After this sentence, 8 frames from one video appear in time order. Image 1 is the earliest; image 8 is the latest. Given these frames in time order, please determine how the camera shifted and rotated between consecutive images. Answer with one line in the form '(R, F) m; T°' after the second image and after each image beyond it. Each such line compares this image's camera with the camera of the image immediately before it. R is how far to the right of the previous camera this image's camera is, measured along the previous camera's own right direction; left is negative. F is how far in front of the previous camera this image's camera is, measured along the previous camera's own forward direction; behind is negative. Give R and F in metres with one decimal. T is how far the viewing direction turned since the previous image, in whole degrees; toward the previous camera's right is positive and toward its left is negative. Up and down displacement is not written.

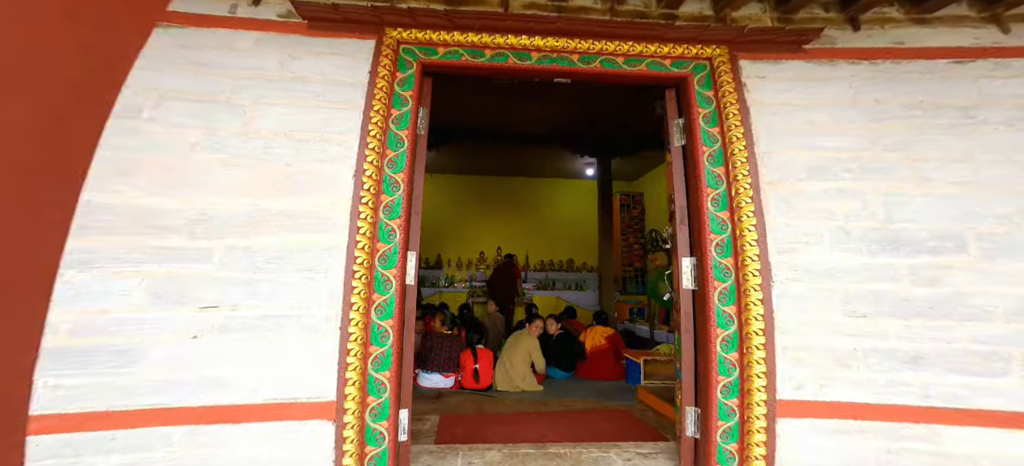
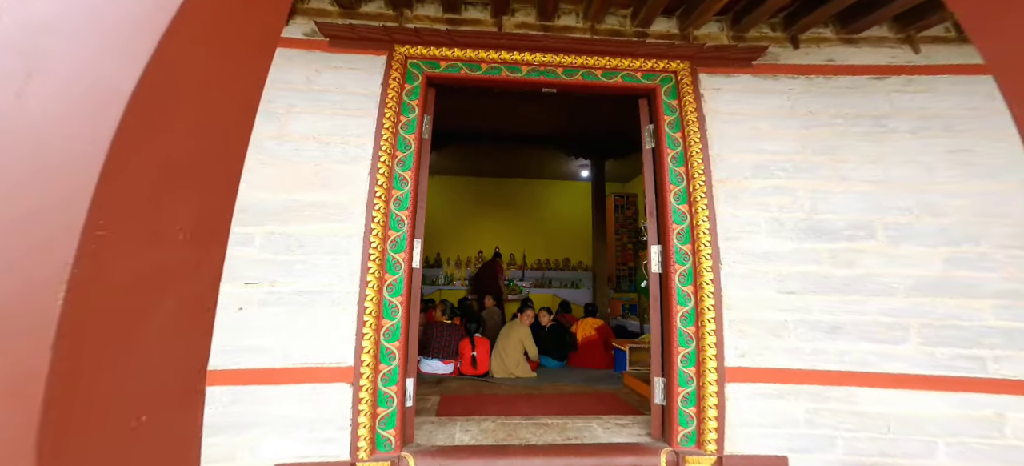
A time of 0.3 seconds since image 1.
(0.0, -0.4) m; 0°
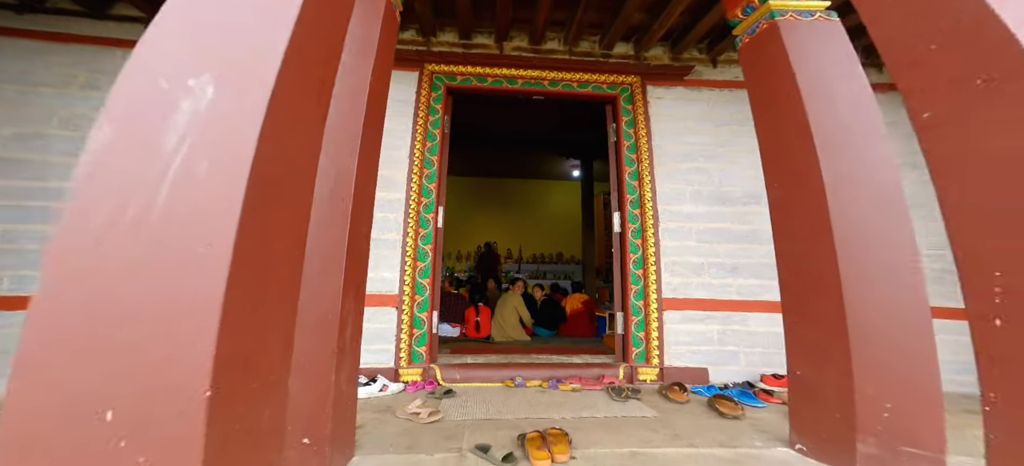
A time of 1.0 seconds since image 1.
(0.0, -1.0) m; +1°
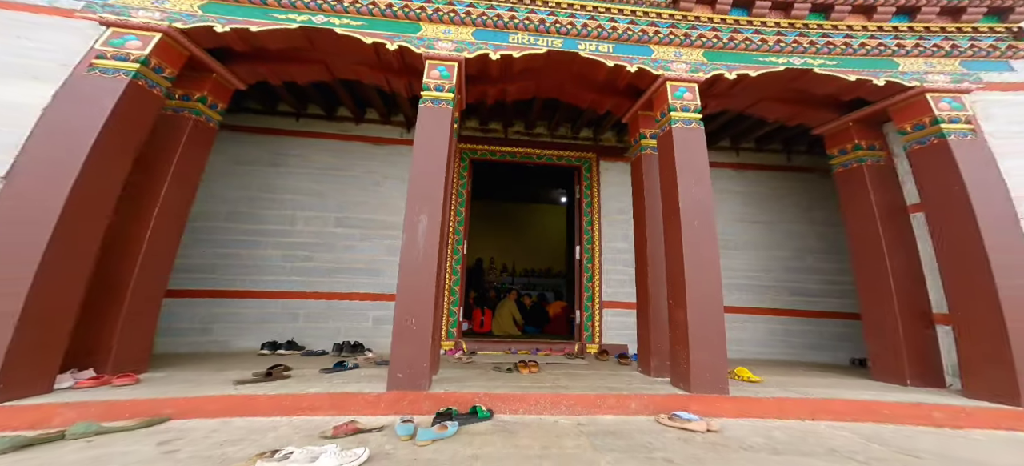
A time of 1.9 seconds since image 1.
(-0.1, -2.1) m; +1°
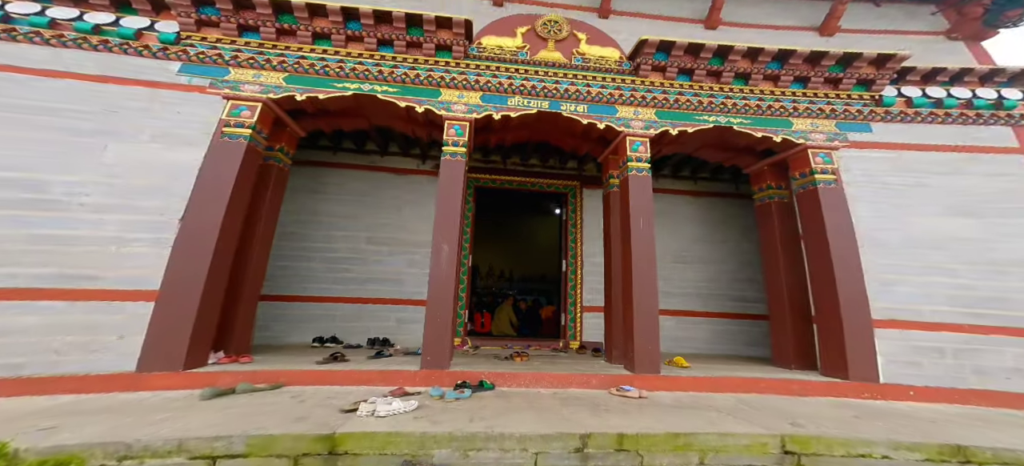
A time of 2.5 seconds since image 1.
(0.0, -1.2) m; +1°
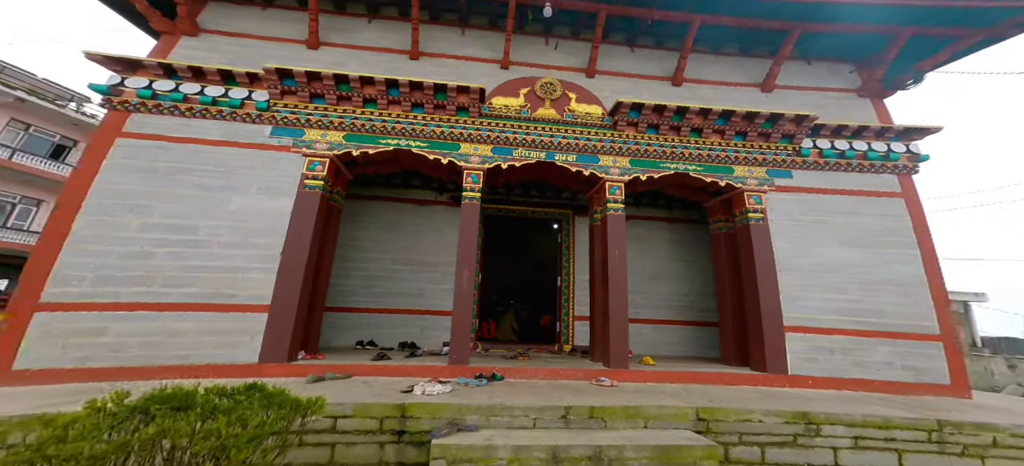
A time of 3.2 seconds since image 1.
(-0.1, -1.4) m; 0°
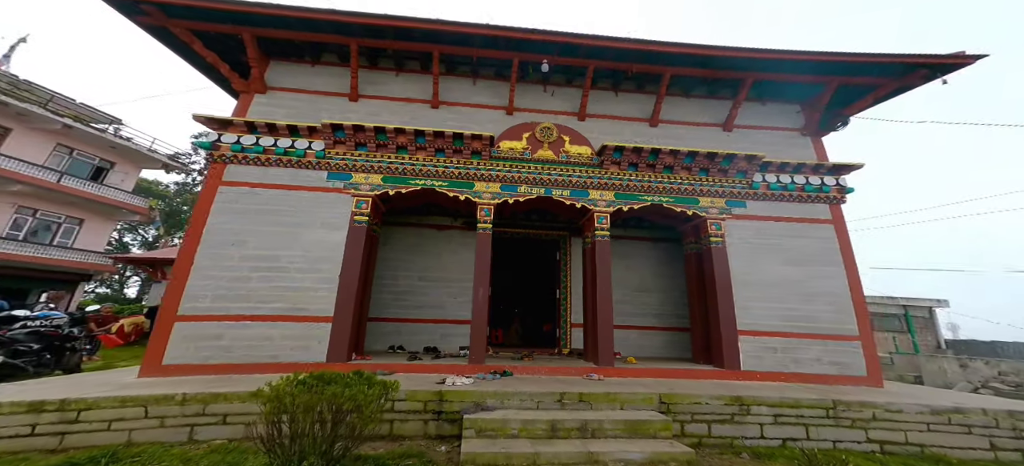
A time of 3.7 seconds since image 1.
(-0.1, -1.5) m; 0°
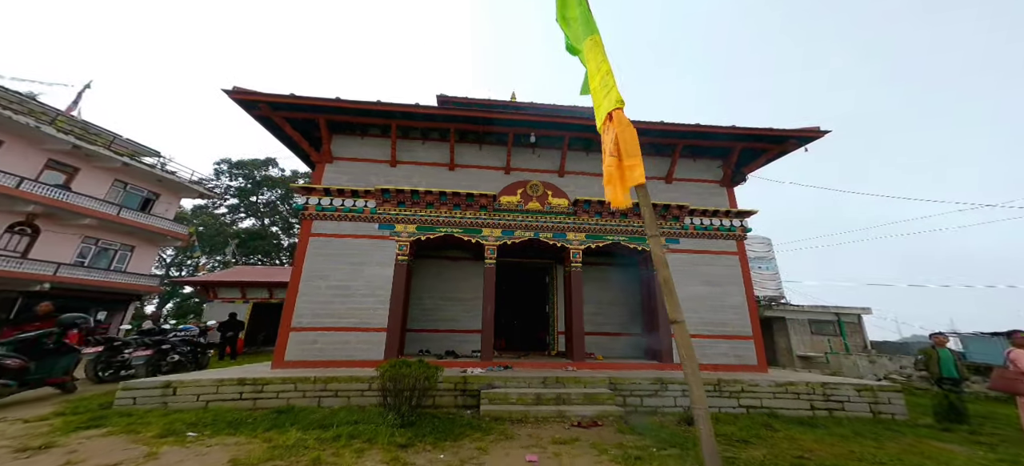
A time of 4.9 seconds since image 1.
(0.0, -3.0) m; 0°
